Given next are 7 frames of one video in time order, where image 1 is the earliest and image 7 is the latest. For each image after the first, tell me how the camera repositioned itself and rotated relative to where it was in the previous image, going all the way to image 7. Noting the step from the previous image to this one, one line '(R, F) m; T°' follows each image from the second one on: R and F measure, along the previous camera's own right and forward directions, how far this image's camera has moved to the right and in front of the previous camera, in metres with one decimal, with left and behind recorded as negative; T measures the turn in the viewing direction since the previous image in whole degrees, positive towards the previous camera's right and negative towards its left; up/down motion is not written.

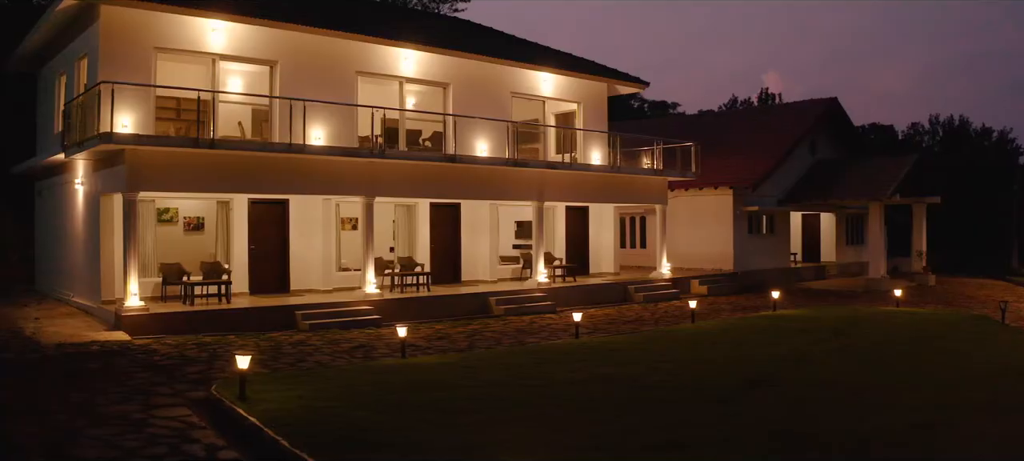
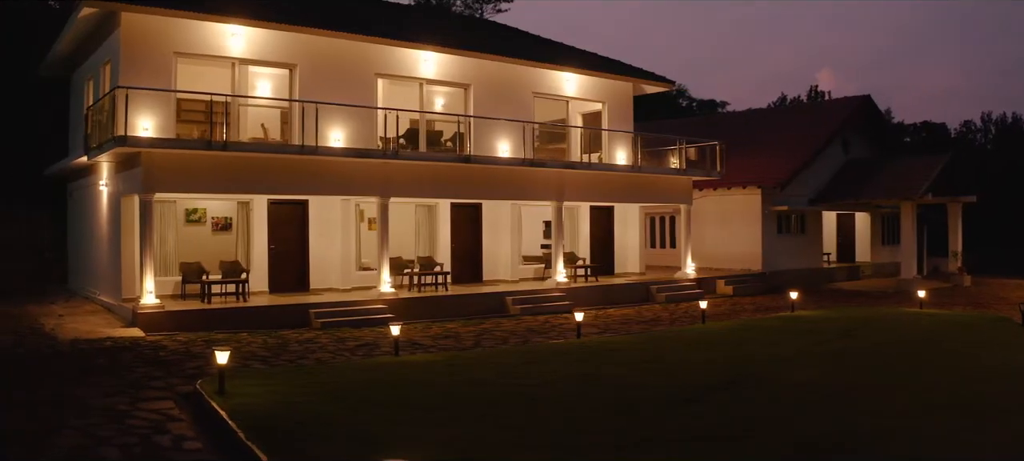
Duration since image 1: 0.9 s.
(+0.6, -0.1) m; -3°
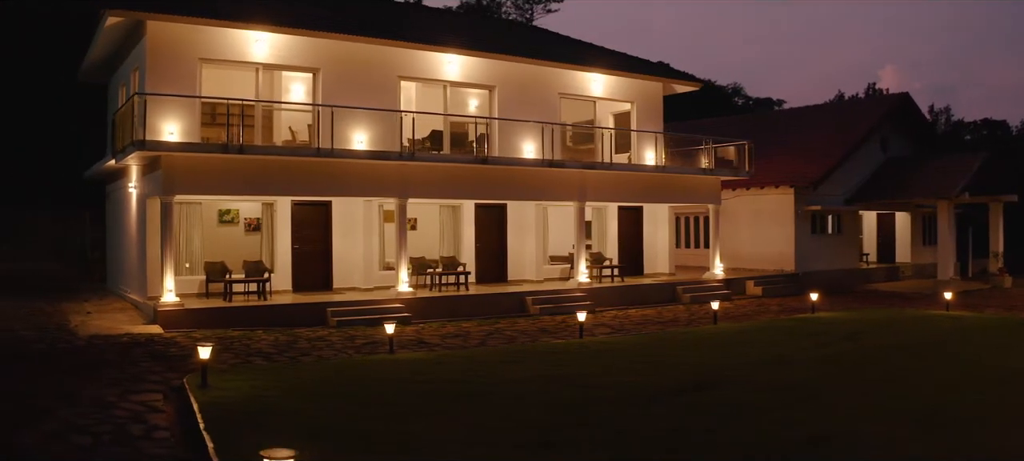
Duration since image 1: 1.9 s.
(+0.6, -0.1) m; -3°
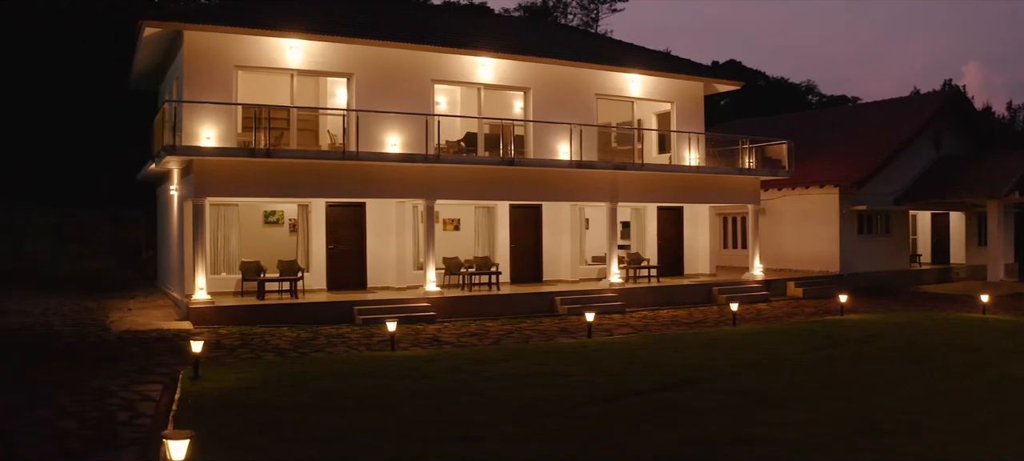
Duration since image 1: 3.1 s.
(+0.8, -0.2) m; -4°
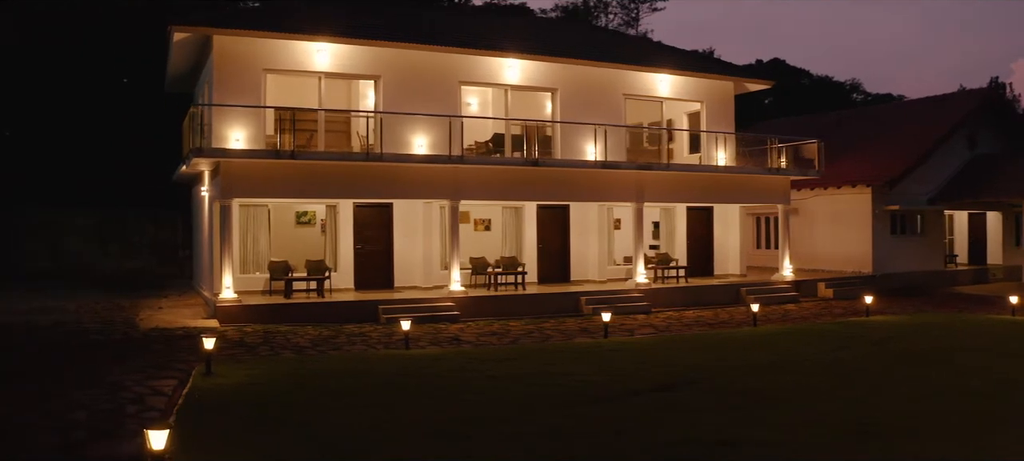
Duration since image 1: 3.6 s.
(+0.3, -0.1) m; -3°
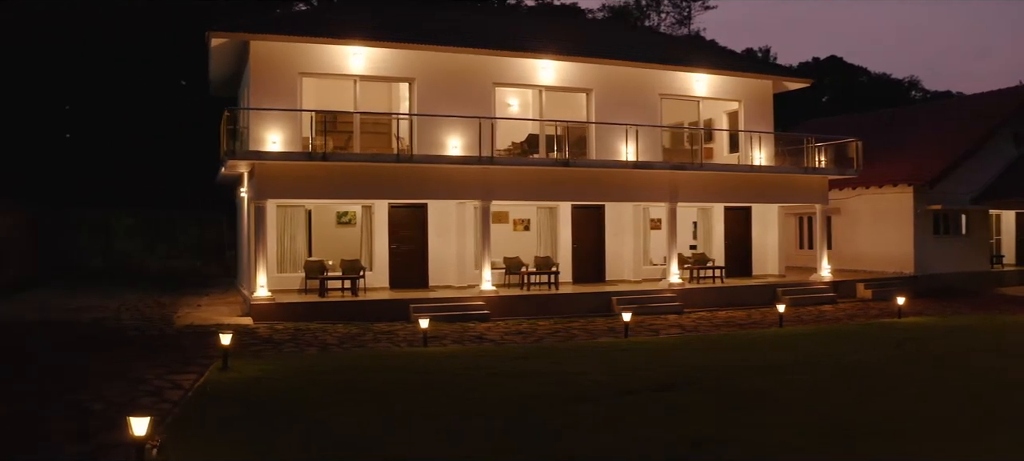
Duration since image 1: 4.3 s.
(+0.4, -0.1) m; -4°
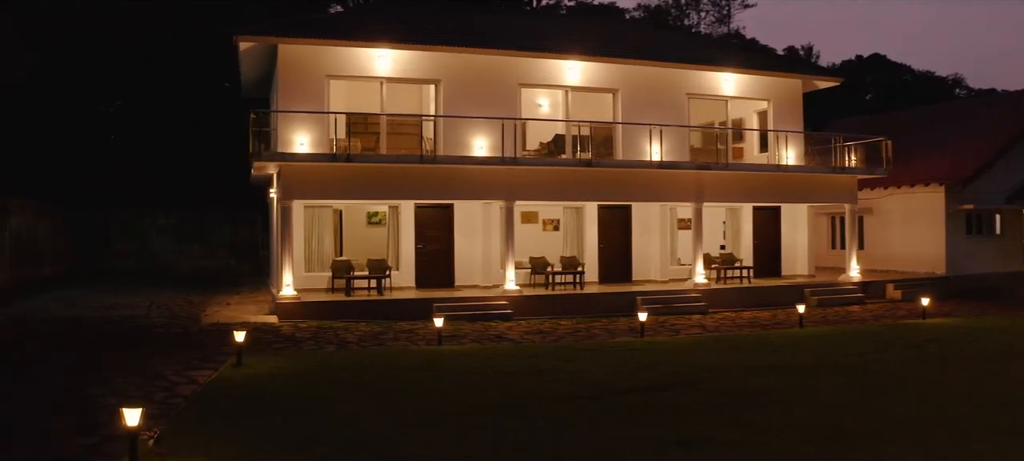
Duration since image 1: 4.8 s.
(+0.3, -0.1) m; -3°
